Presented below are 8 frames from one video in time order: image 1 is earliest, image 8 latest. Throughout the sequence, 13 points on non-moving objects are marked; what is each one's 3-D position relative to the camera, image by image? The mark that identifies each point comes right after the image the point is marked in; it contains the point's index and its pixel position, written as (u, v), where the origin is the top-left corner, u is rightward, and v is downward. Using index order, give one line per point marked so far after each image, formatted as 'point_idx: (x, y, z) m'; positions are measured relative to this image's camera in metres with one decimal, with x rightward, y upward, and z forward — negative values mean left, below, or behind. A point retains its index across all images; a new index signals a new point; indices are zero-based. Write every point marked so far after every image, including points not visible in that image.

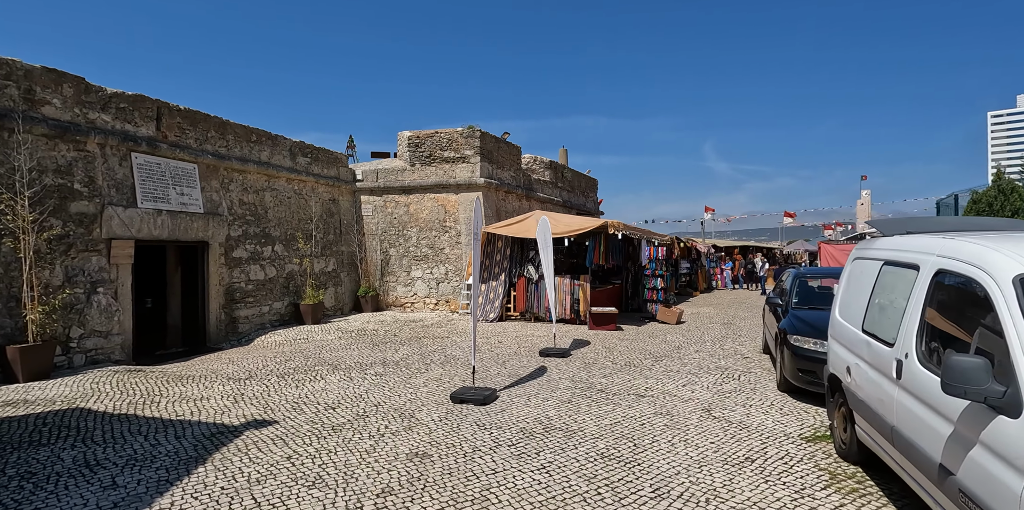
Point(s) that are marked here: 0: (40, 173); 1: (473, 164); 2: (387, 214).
0: (-5.0, +0.9, +6.4) m
1: (-0.7, +1.6, +10.6) m
2: (-2.3, +0.7, +10.8) m
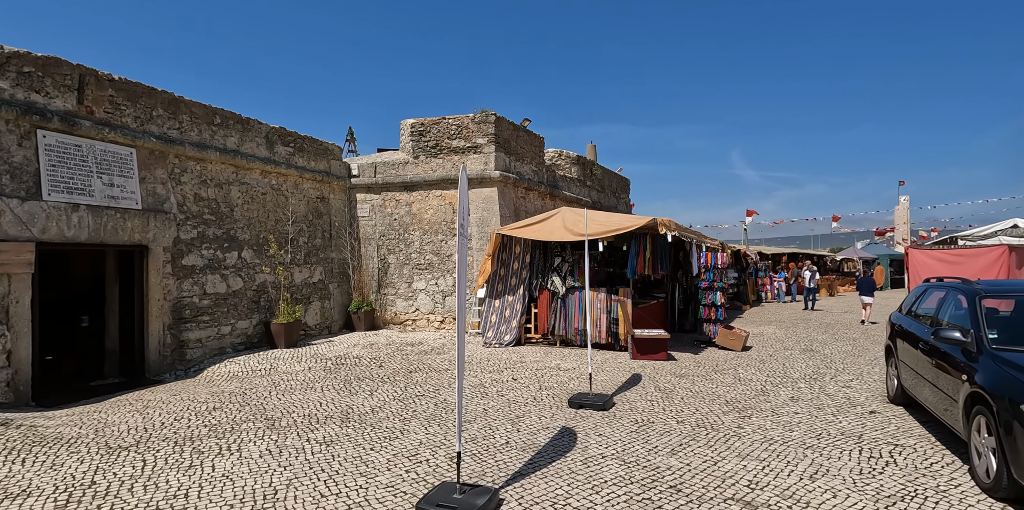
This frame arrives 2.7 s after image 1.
0: (-4.9, +0.8, +4.8) m
1: (-0.4, +1.5, +8.9) m
2: (-1.9, +0.6, +9.1) m
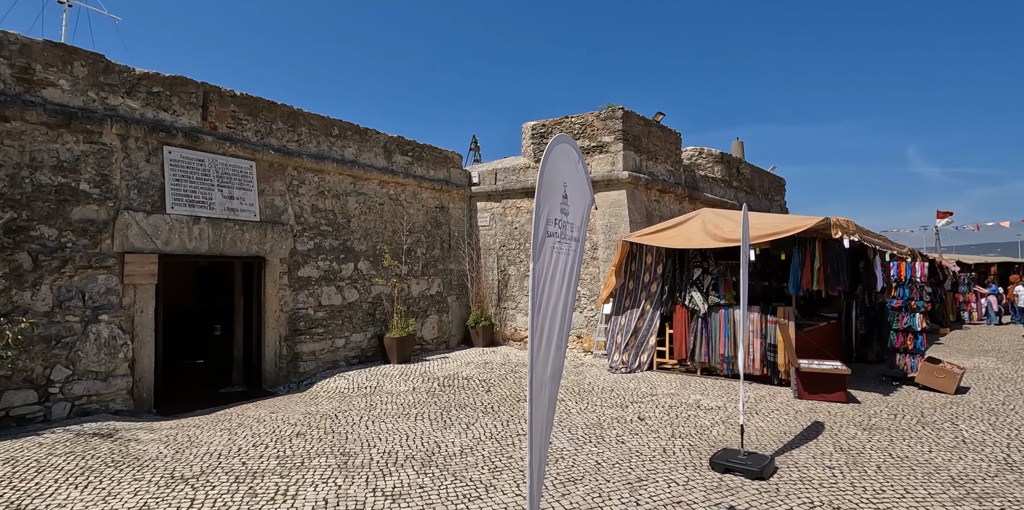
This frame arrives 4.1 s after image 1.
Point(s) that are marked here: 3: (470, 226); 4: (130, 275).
0: (-4.0, +0.7, +5.1) m
1: (+1.4, +1.4, +8.0) m
2: (-0.1, +0.5, +8.6) m
3: (-0.6, +0.4, +8.8) m
4: (-3.5, -0.2, +5.5) m
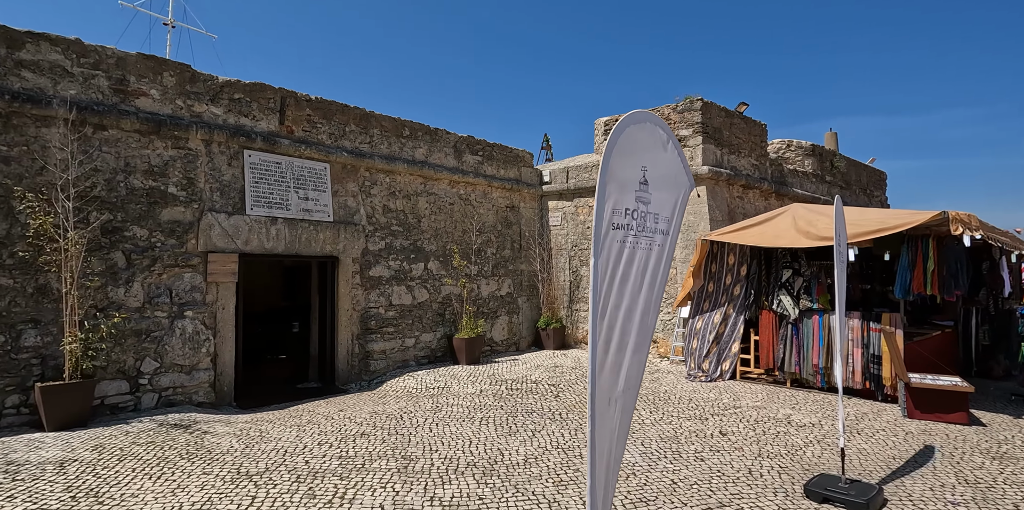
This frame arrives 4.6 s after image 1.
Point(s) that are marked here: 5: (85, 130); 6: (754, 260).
0: (-3.4, +0.7, +5.4) m
1: (+2.3, +1.4, +7.6) m
2: (+0.9, +0.5, +8.4) m
3: (+0.4, +0.4, +8.7) m
4: (-2.8, -0.2, +5.7) m
5: (-3.7, +1.1, +5.2) m
6: (+2.7, -0.1, +6.8) m
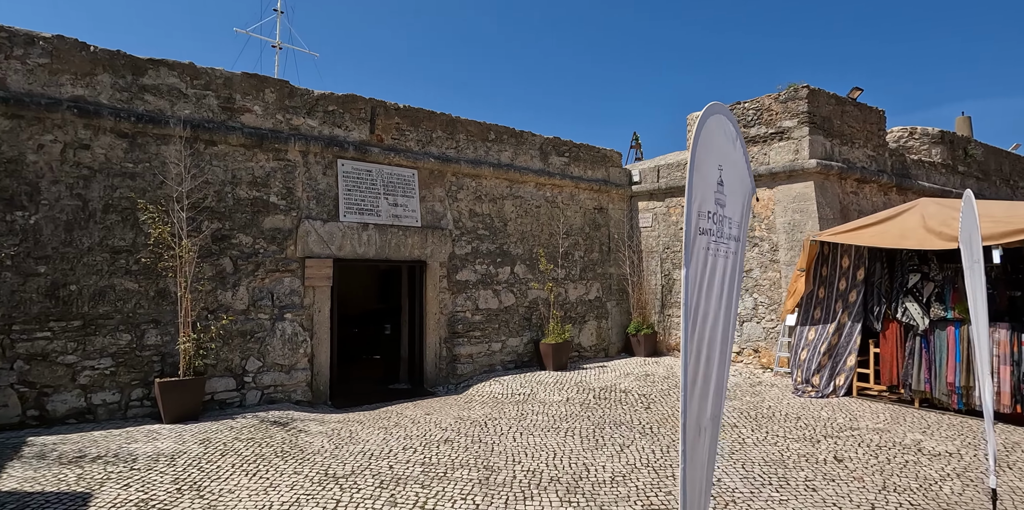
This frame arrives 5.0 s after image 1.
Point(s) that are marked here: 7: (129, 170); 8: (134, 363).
0: (-2.6, +0.7, +5.8) m
1: (+3.3, +1.3, +7.1) m
2: (+2.1, +0.4, +8.0) m
3: (+1.7, +0.4, +8.4) m
4: (-2.0, -0.2, +6.0) m
5: (-2.9, +1.0, +5.6) m
6: (+3.6, -0.1, +6.1) m
7: (-3.4, +0.8, +5.4) m
8: (-3.3, -1.0, +5.4) m
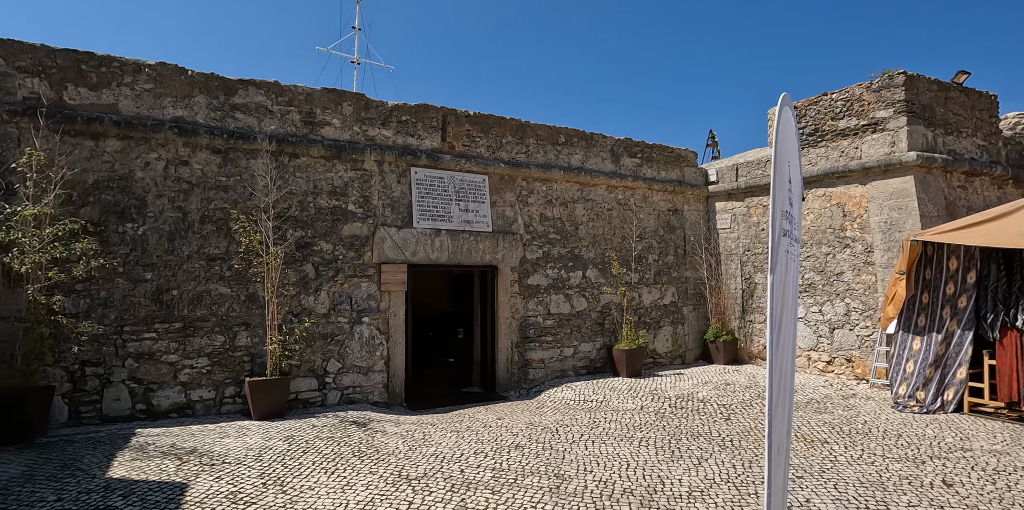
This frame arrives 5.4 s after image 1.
0: (-2.0, +0.6, +6.1) m
1: (+4.1, +1.3, +6.5) m
2: (+3.0, +0.4, +7.6) m
3: (+2.7, +0.3, +8.1) m
4: (-1.3, -0.3, +6.2) m
5: (-2.3, +0.9, +6.0) m
6: (+4.3, -0.1, +5.5) m
7: (-2.8, +0.7, +5.8) m
8: (-2.7, -1.0, +5.7) m
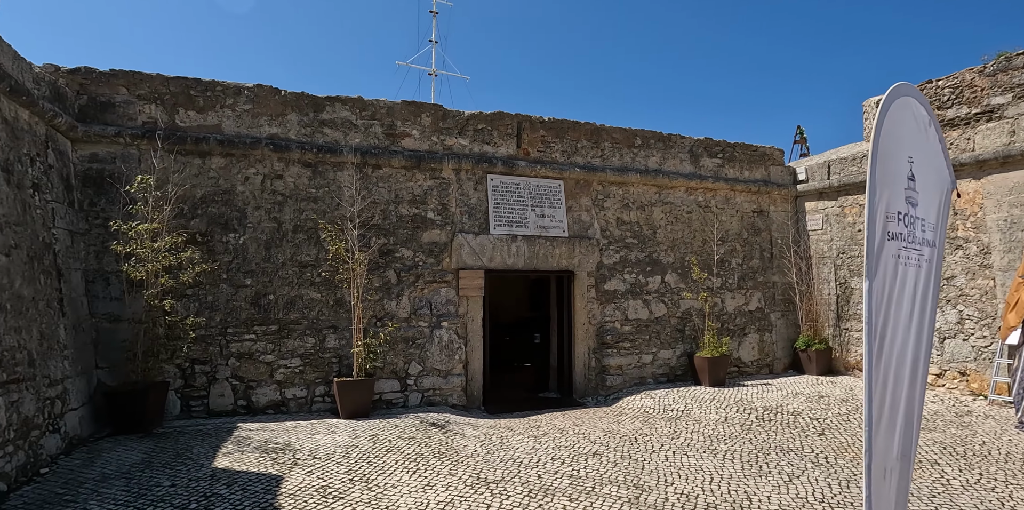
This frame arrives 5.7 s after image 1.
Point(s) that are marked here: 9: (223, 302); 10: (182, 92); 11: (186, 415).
0: (-1.2, +0.5, +6.3) m
1: (+4.9, +1.3, +5.8) m
2: (+4.0, +0.3, +7.1) m
3: (+3.7, +0.3, +7.6) m
4: (-0.5, -0.3, +6.4) m
5: (-1.5, +0.9, +6.3) m
6: (+4.9, -0.1, +4.8) m
7: (-2.0, +0.6, +6.2) m
8: (-2.0, -1.1, +6.1) m
9: (-2.8, -0.5, +5.9) m
10: (-3.2, +1.6, +5.9) m
11: (-3.1, -1.5, +5.7) m
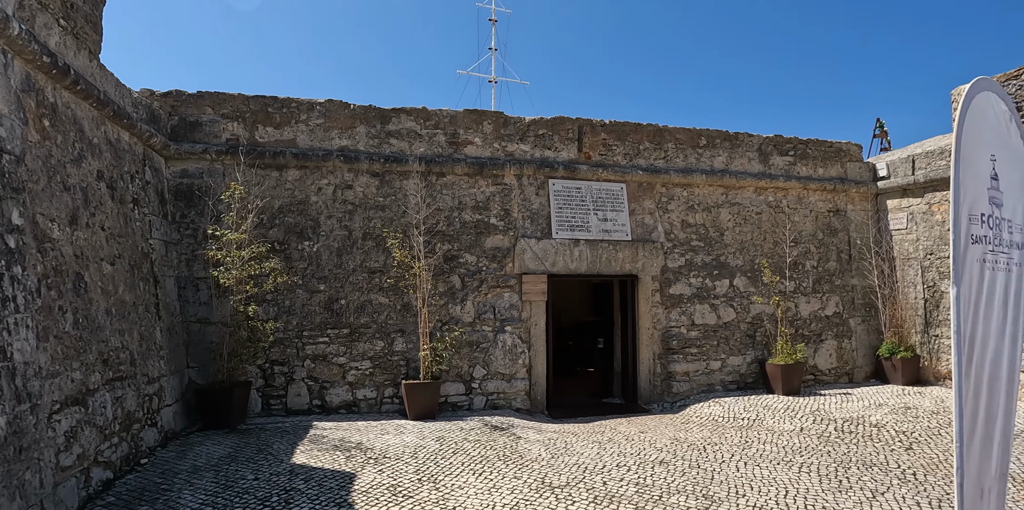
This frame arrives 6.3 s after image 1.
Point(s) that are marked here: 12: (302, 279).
0: (-0.6, +0.5, +6.4) m
1: (+5.4, +1.3, +5.2) m
2: (+4.7, +0.3, +6.6) m
3: (+4.5, +0.3, +7.1) m
4: (+0.2, -0.4, +6.4) m
5: (-0.9, +0.8, +6.5) m
6: (+5.3, -0.1, +4.2) m
7: (-1.4, +0.5, +6.4) m
8: (-1.3, -1.2, +6.3) m
9: (-2.2, -0.5, +6.2) m
10: (-2.6, +1.5, +6.3) m
11: (-2.5, -1.6, +6.1) m
12: (-2.2, -0.2, +6.2) m
